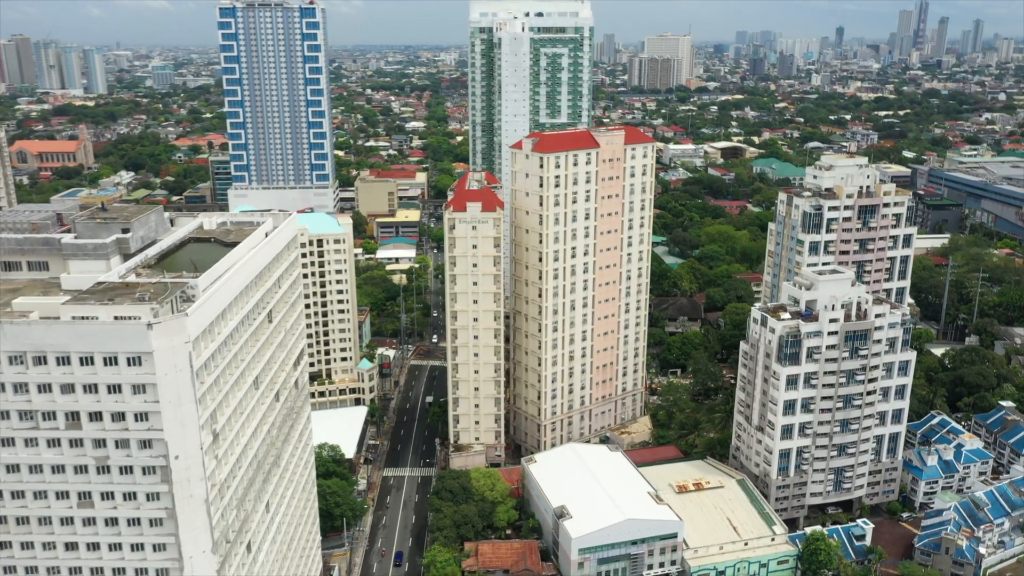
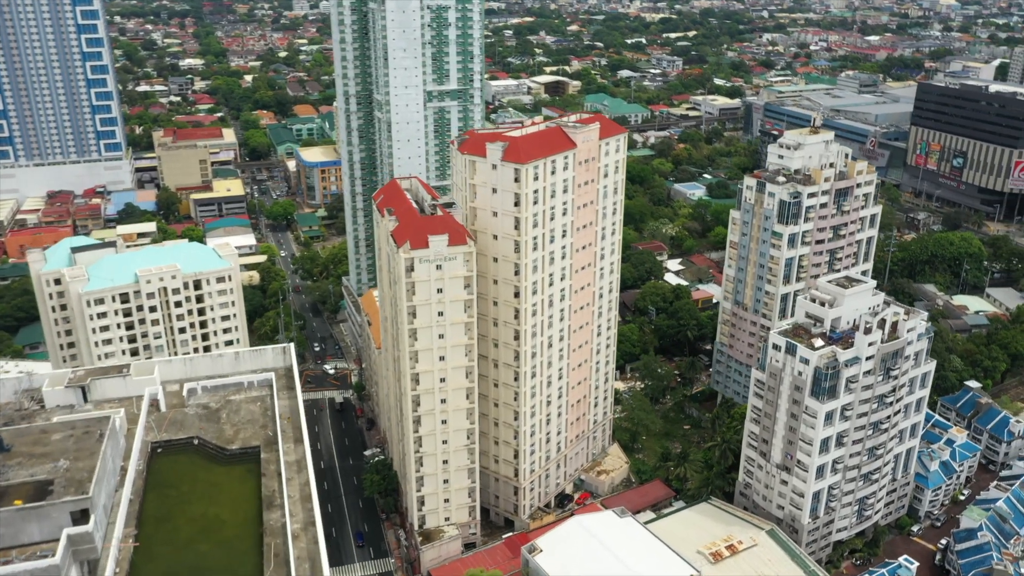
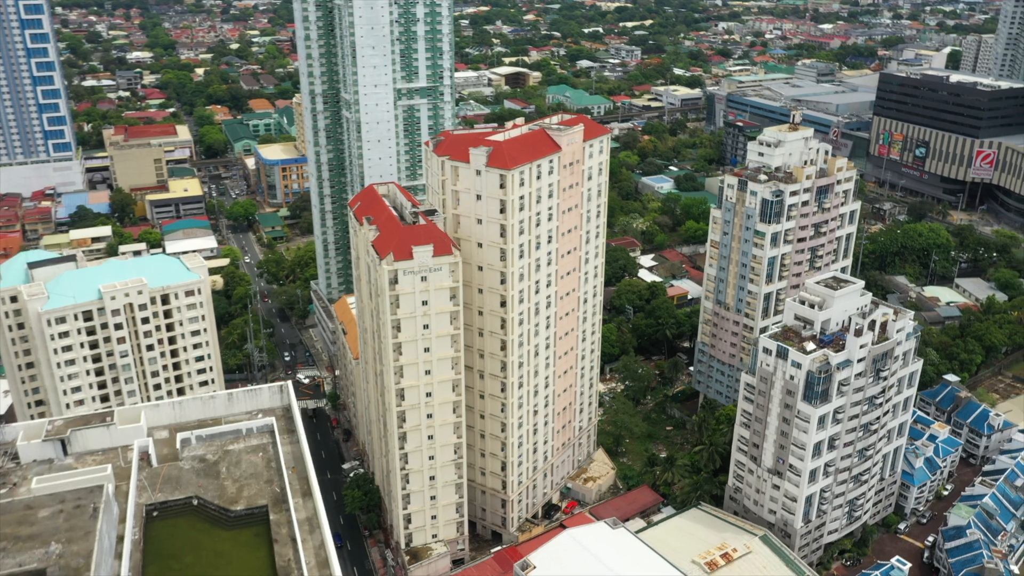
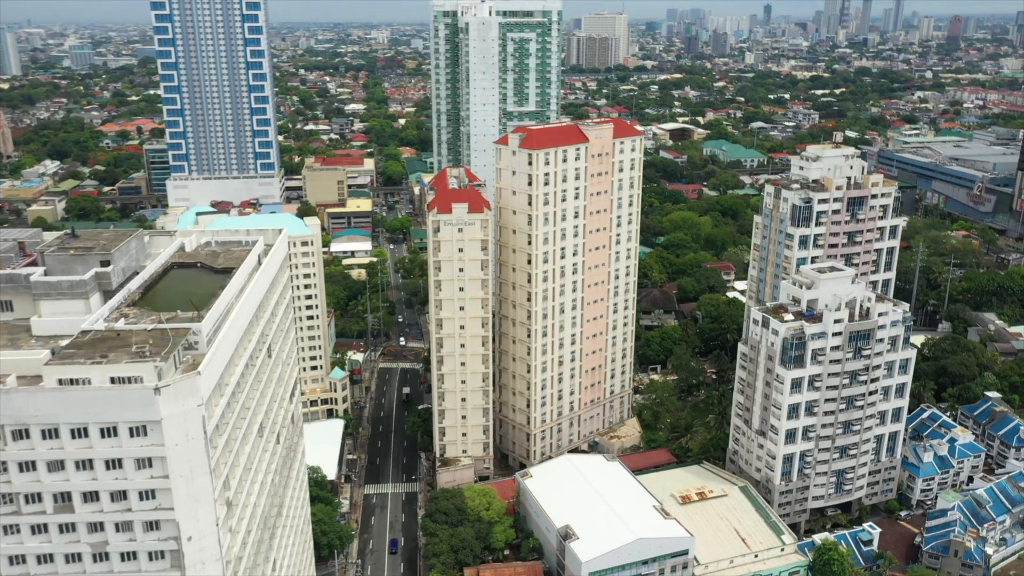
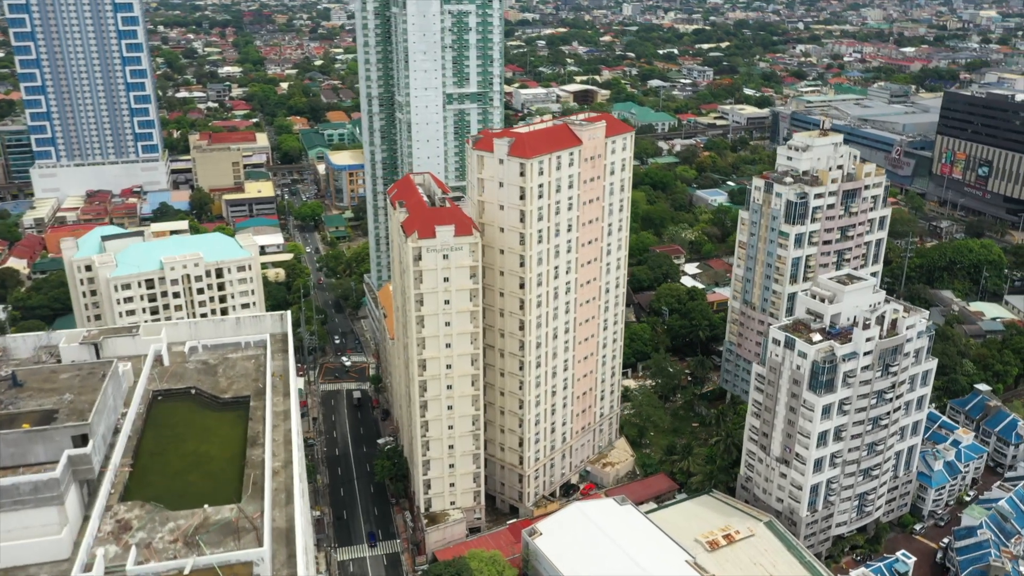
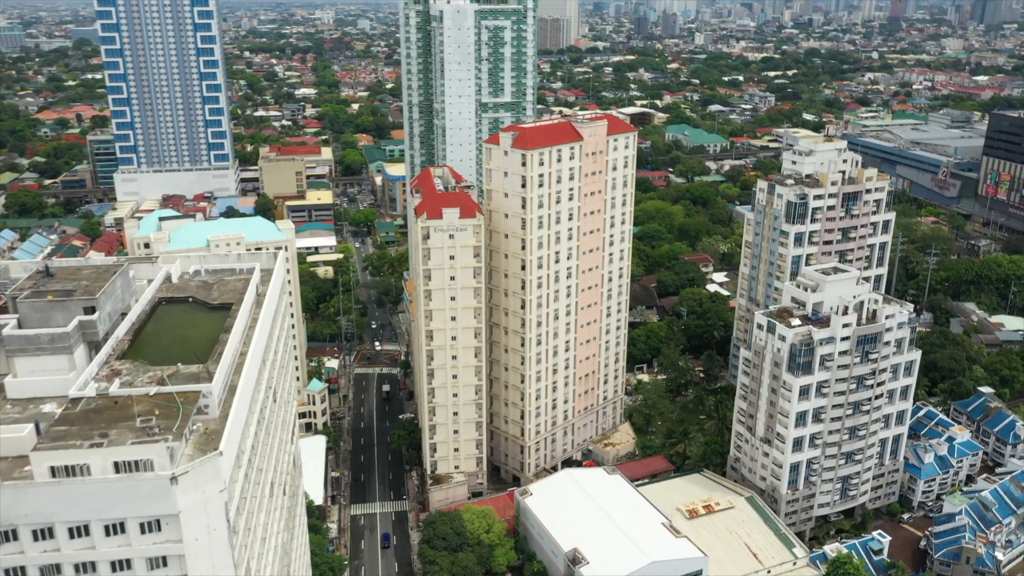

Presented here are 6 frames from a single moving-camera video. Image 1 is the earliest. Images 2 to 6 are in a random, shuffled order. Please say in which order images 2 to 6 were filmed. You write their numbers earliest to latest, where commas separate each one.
4, 6, 5, 2, 3
